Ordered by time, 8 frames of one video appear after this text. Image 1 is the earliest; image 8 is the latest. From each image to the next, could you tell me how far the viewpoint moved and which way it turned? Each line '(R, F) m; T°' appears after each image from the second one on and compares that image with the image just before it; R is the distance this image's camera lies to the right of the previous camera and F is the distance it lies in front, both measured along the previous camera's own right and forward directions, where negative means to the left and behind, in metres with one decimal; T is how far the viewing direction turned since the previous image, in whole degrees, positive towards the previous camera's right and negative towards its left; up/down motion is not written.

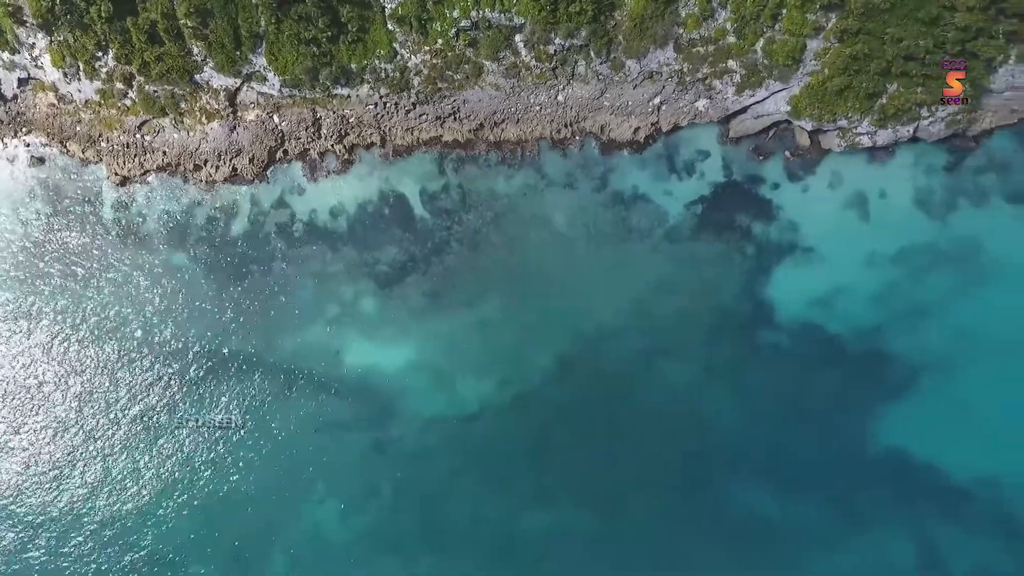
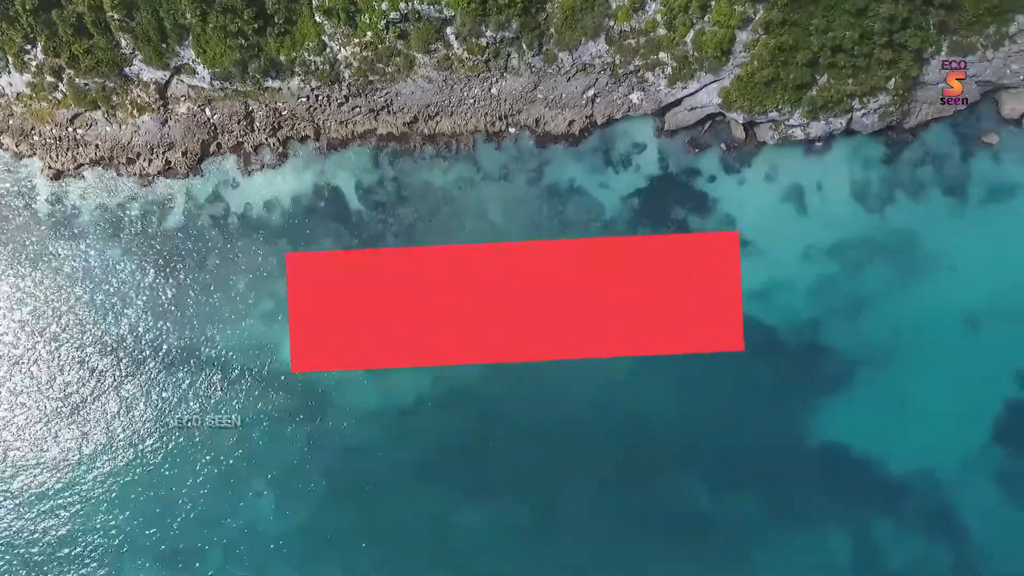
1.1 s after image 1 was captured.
(-10.1, +0.9) m; +21°
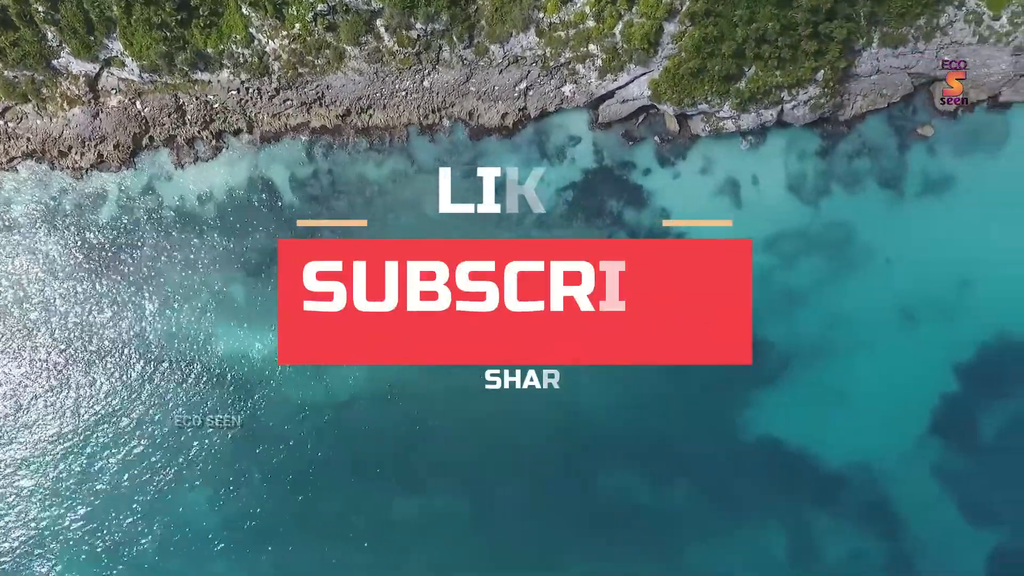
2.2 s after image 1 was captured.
(+2.1, 0.0) m; 0°
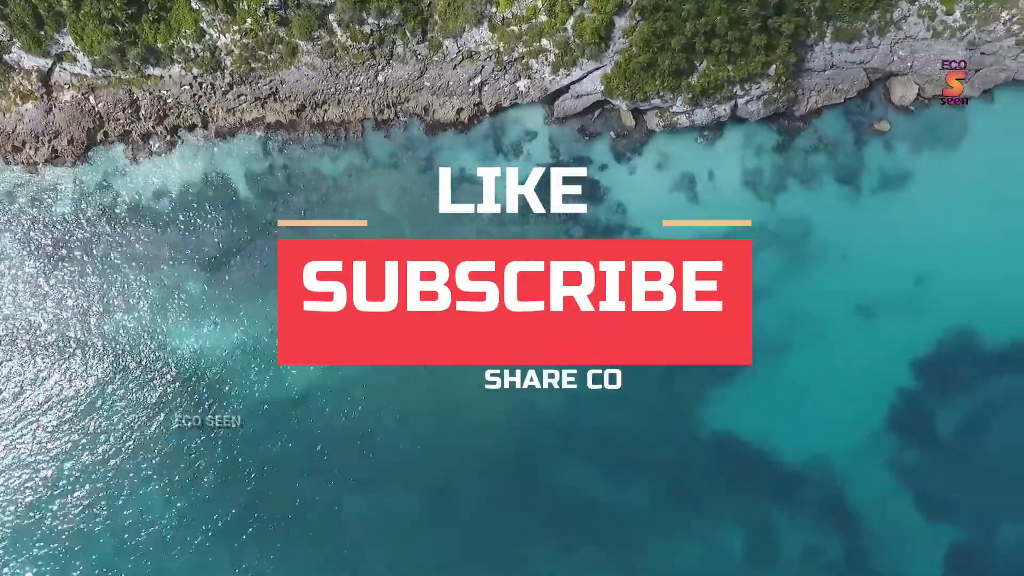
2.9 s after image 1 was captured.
(+1.4, 0.0) m; 0°
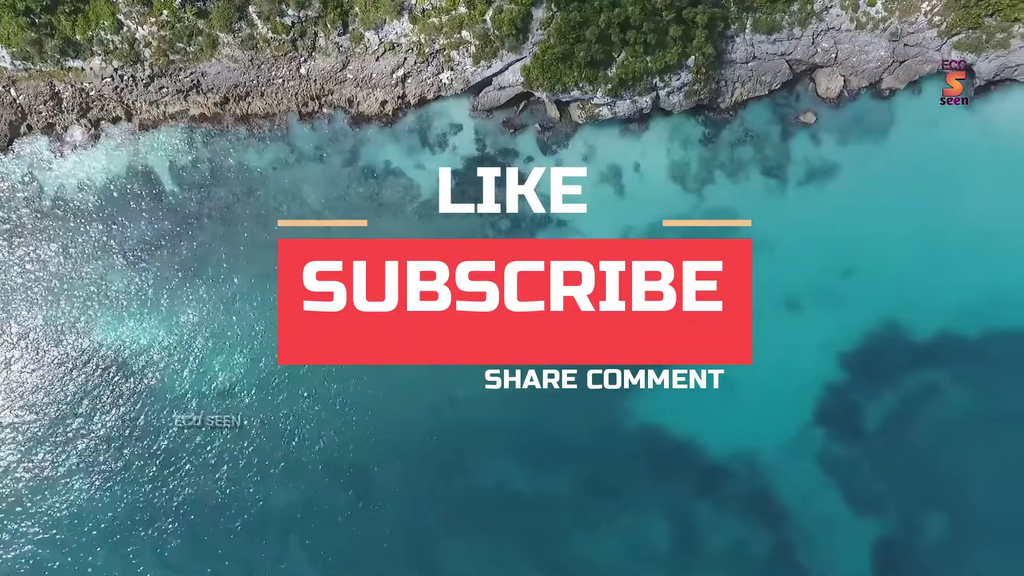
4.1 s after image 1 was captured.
(+2.3, +0.1) m; 0°
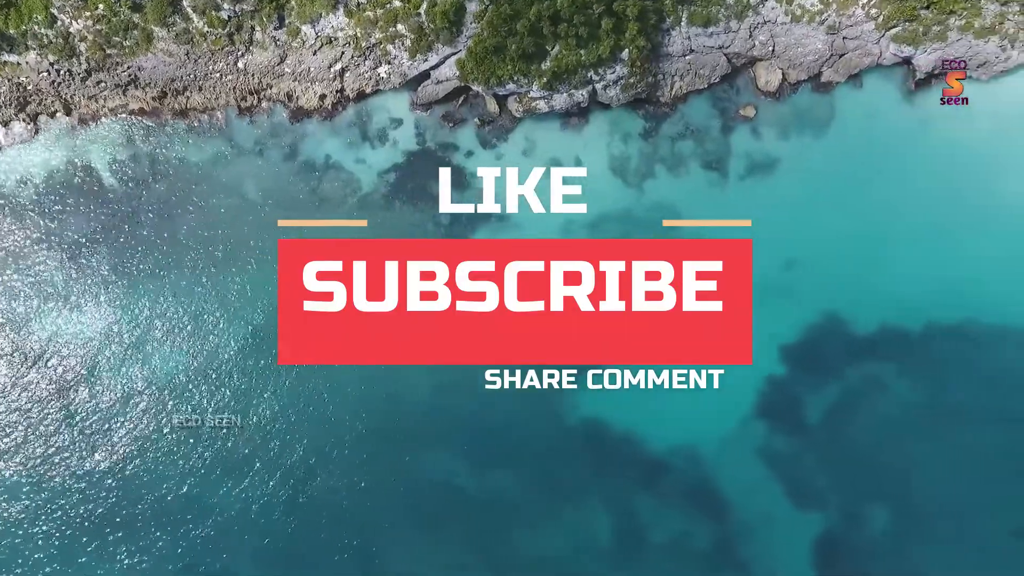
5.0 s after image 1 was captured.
(+1.9, +0.1) m; 0°
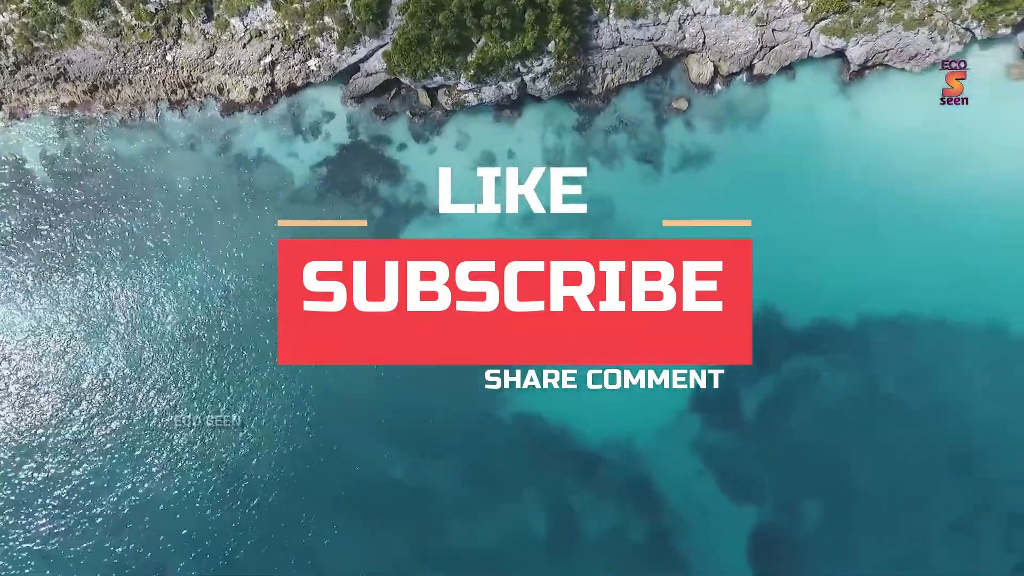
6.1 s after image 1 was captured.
(+2.1, +0.1) m; 0°
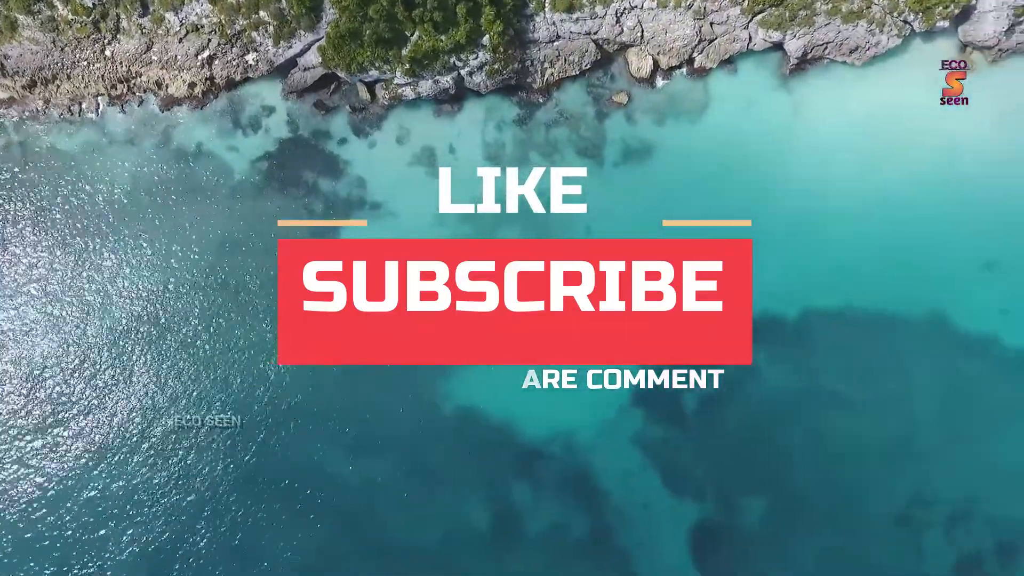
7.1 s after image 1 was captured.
(+1.8, +0.1) m; 0°
